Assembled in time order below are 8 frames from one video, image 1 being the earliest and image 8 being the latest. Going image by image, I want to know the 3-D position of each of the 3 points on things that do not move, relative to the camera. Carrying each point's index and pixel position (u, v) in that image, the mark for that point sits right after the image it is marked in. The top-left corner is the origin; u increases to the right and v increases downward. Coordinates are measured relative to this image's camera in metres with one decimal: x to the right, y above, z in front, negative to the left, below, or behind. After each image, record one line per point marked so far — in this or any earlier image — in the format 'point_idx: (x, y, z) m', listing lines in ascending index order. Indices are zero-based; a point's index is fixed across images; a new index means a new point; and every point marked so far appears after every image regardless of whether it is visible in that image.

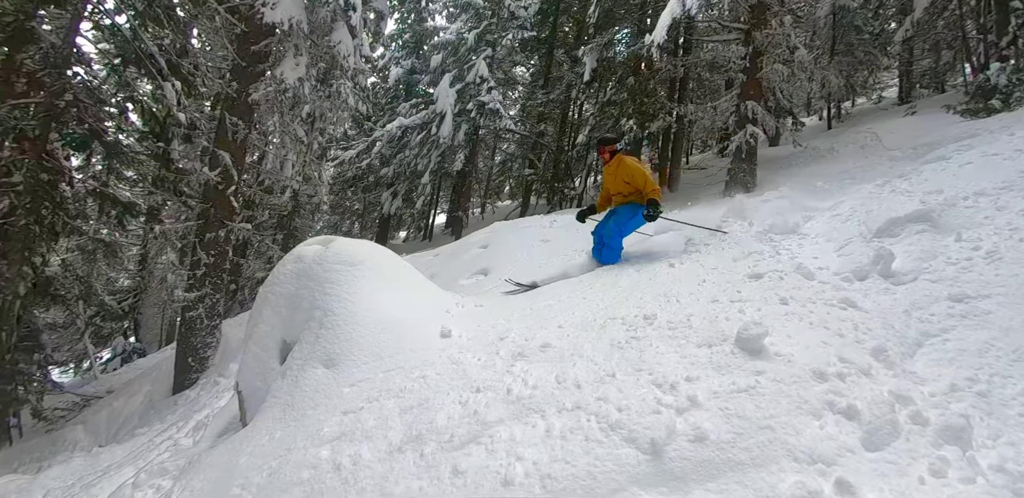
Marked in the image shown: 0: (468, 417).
0: (-0.3, -1.0, +2.7) m
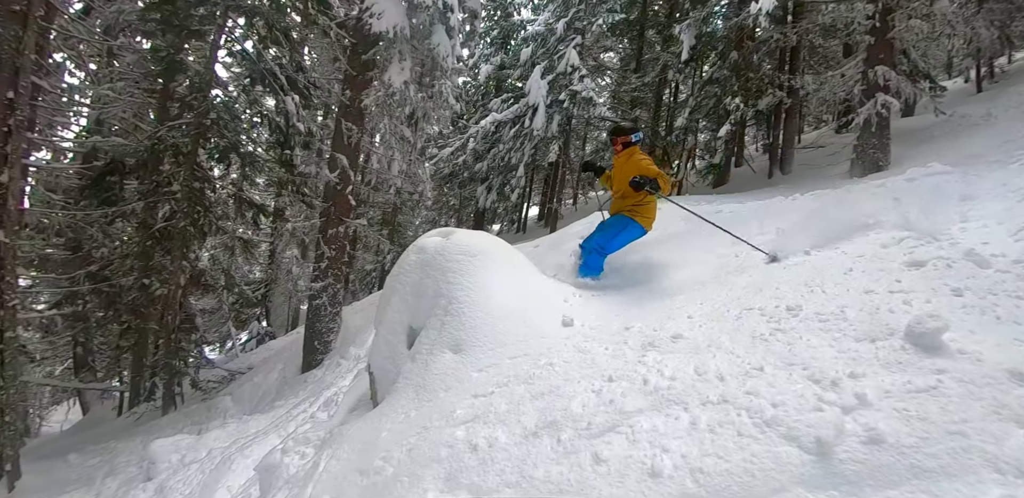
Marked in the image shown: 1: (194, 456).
0: (+0.6, -0.9, +2.6) m
1: (-3.8, -2.5, +5.2) m
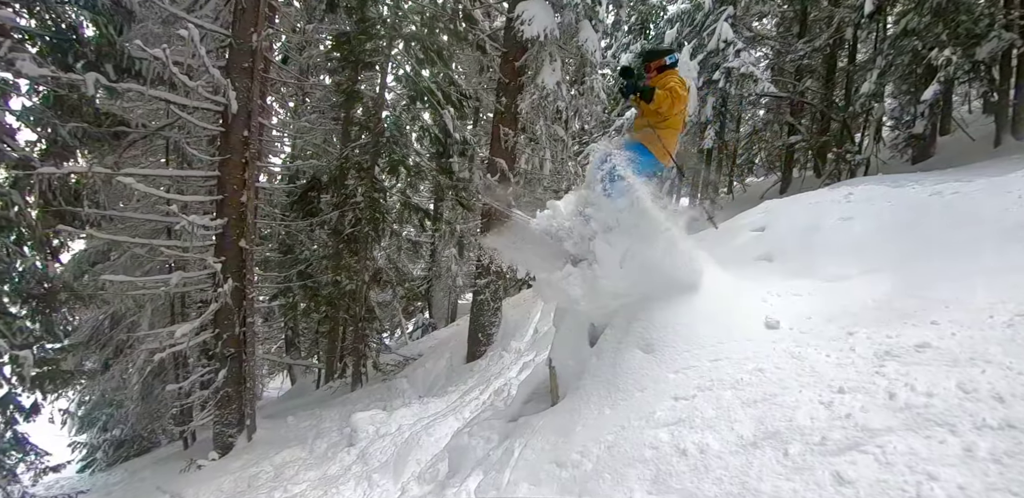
0: (+1.8, -0.9, +2.3) m
1: (-1.7, -2.5, +6.0) m
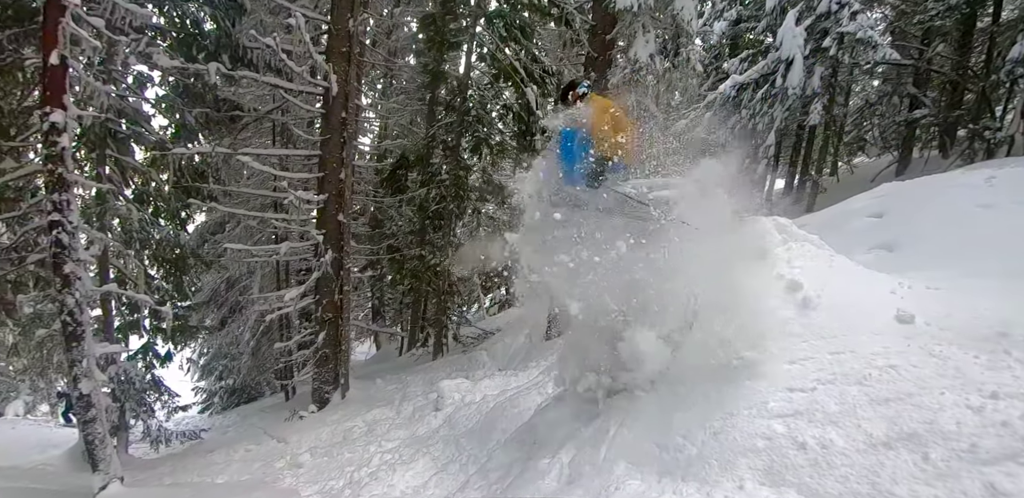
0: (+2.4, -0.9, +2.2) m
1: (-0.6, -2.2, +6.4) m
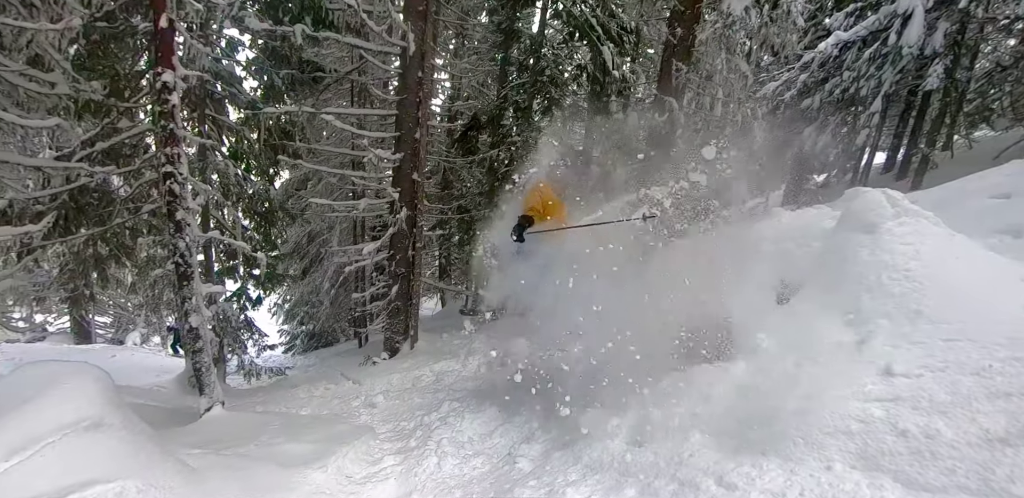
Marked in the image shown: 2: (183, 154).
0: (+2.8, -0.8, +1.9) m
1: (+0.3, -1.6, +6.5) m
2: (-4.4, +1.3, +5.9) m
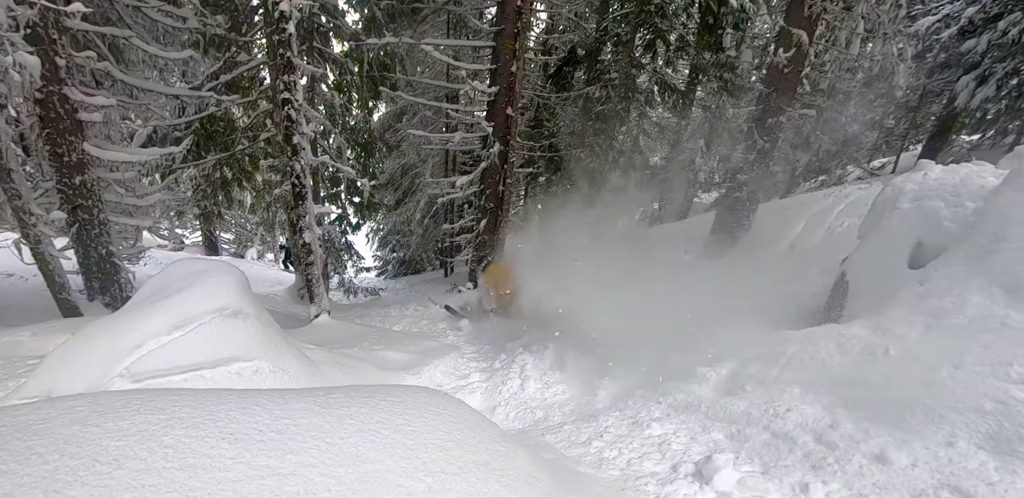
0: (+3.2, -0.7, +1.4) m
1: (+1.5, -0.8, +6.5) m
2: (-3.1, +2.4, +6.3) m
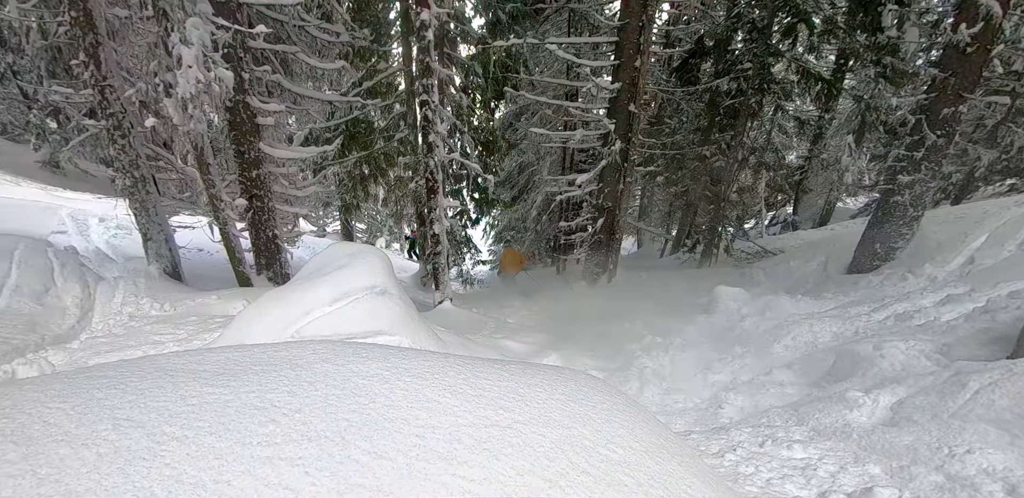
0: (+3.7, -0.8, +0.7) m
1: (+3.1, -0.9, +6.0) m
2: (-1.2, +2.6, +6.8) m
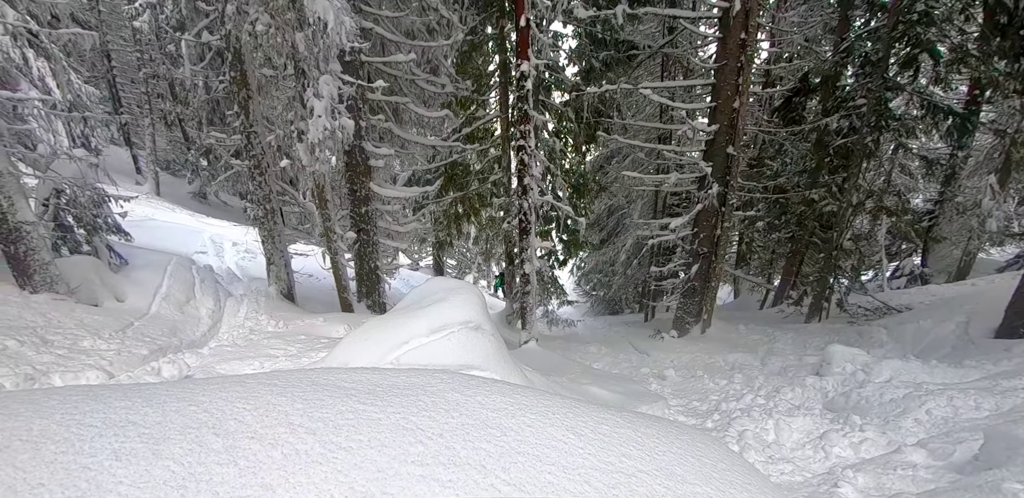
0: (+3.9, -1.1, +0.1) m
1: (+4.3, -1.6, +5.4) m
2: (+0.3, +1.9, +7.2) m
